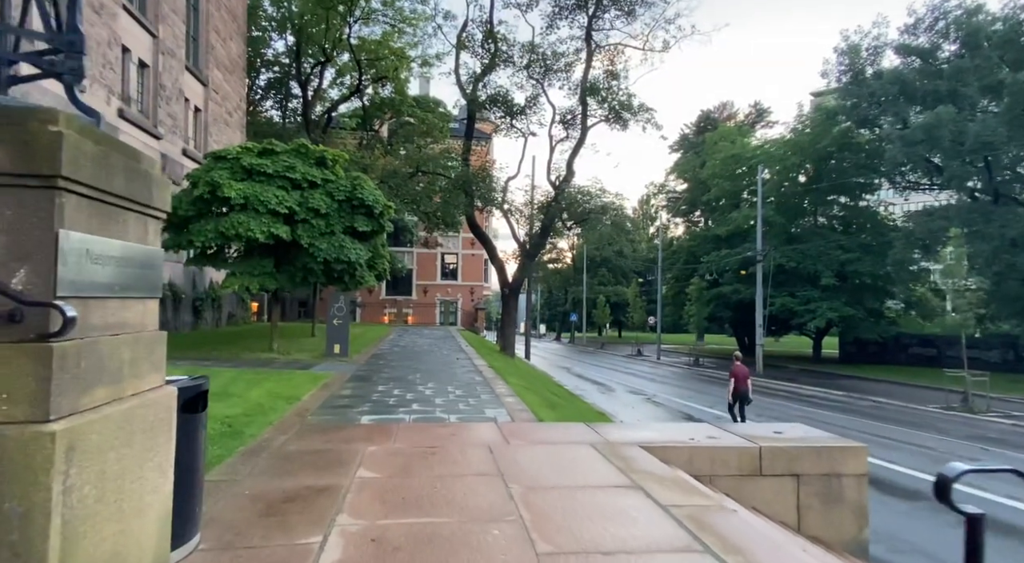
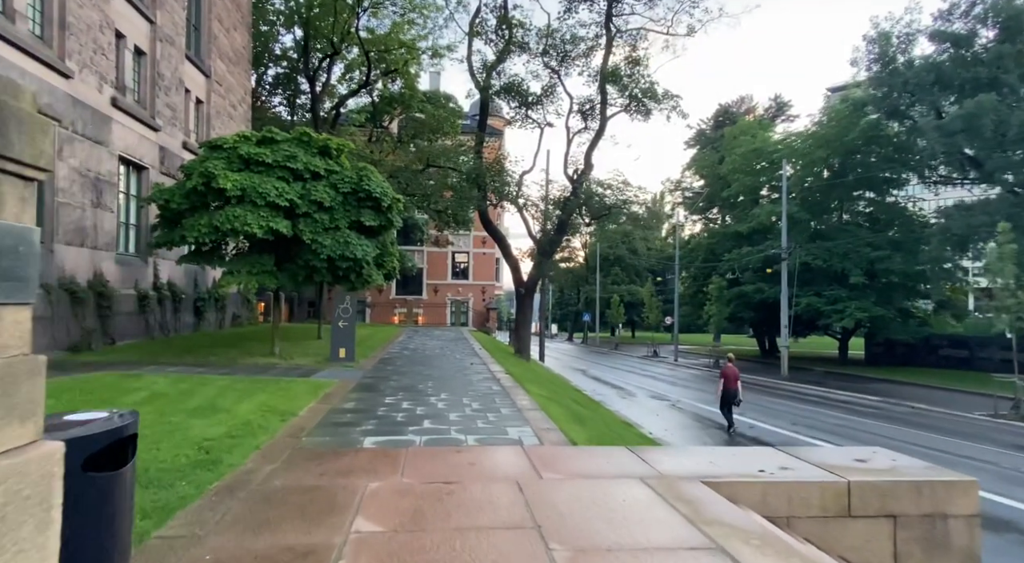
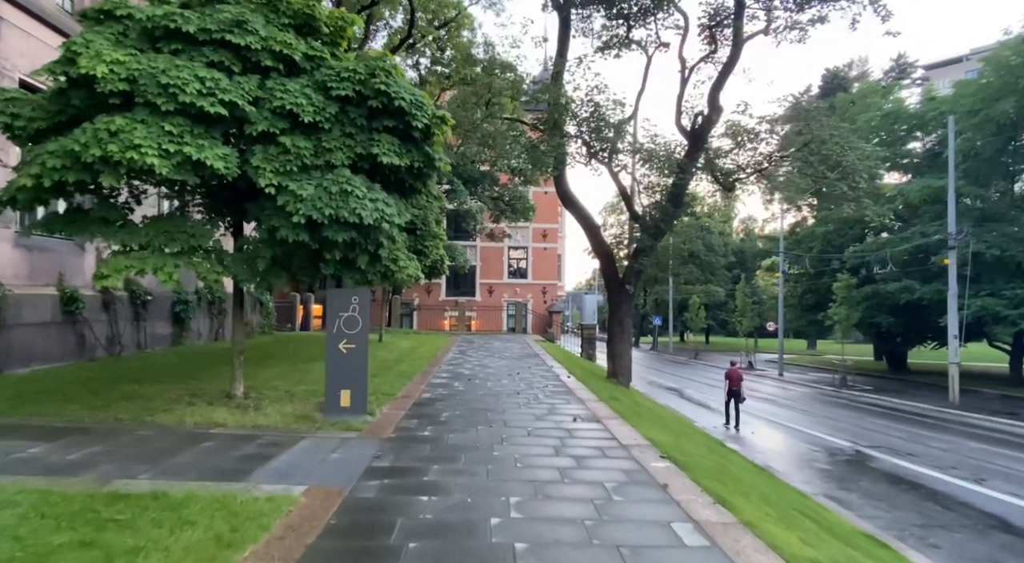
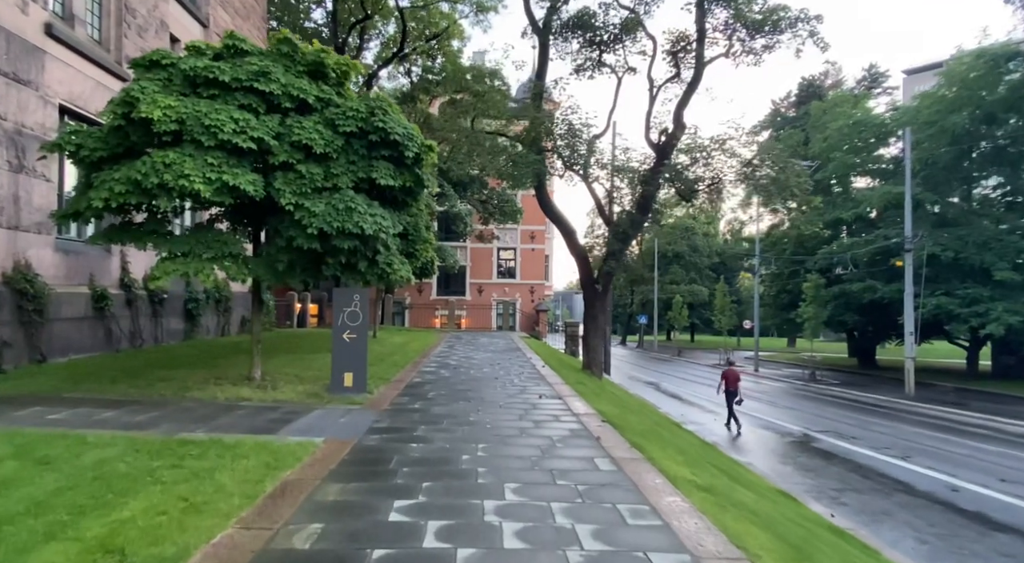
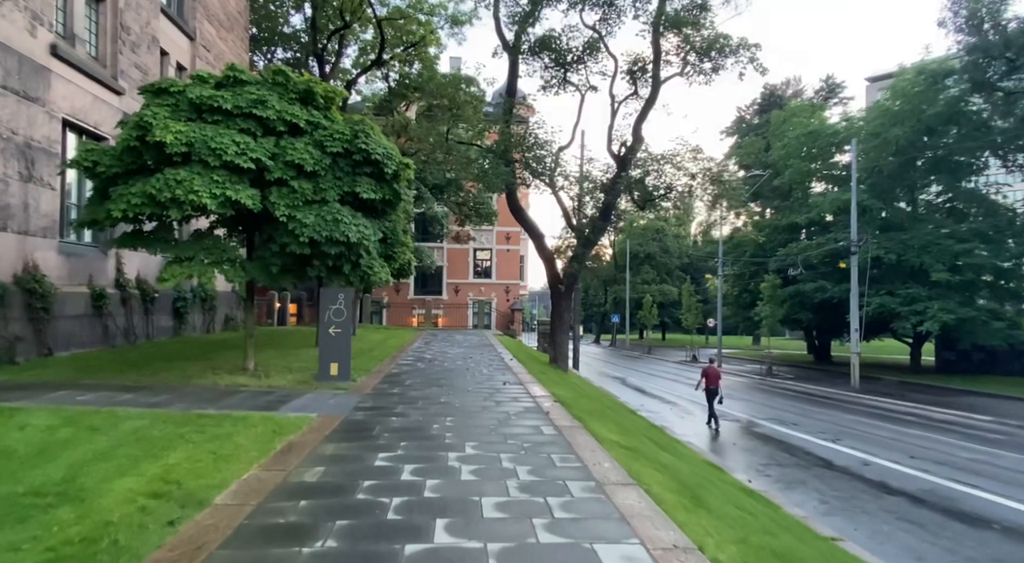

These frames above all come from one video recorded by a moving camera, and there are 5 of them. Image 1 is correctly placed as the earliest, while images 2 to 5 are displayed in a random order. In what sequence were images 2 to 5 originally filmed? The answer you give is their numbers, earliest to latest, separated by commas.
2, 5, 4, 3
